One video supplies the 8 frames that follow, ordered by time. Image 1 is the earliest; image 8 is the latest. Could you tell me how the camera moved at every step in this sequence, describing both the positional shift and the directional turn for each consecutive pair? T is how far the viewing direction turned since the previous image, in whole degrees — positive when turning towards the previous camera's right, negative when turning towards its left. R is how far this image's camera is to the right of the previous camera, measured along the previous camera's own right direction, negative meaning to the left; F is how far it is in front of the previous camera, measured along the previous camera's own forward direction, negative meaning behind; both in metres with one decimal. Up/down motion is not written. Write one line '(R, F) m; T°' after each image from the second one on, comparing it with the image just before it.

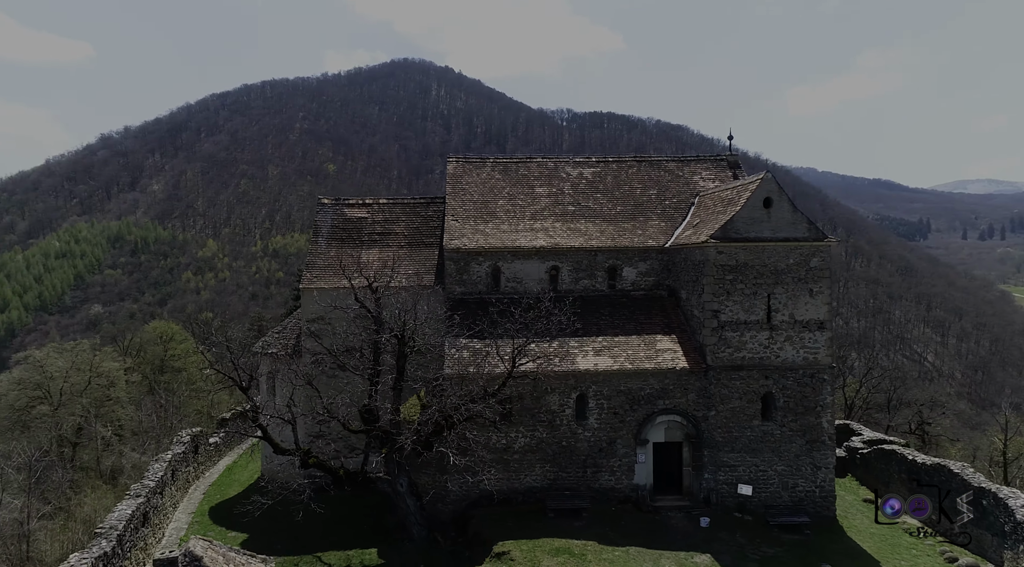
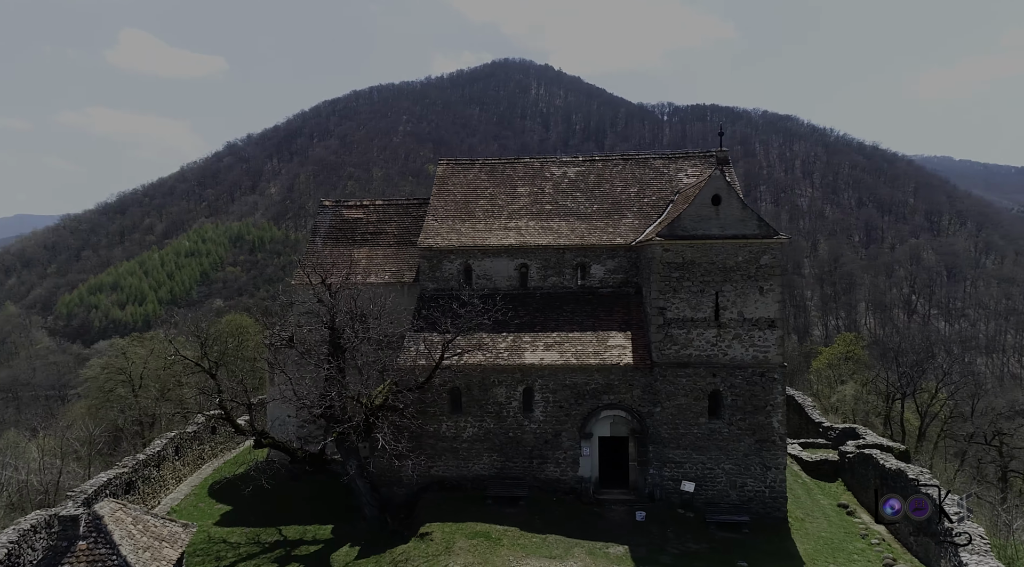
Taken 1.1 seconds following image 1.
(+4.6, -0.6) m; -9°
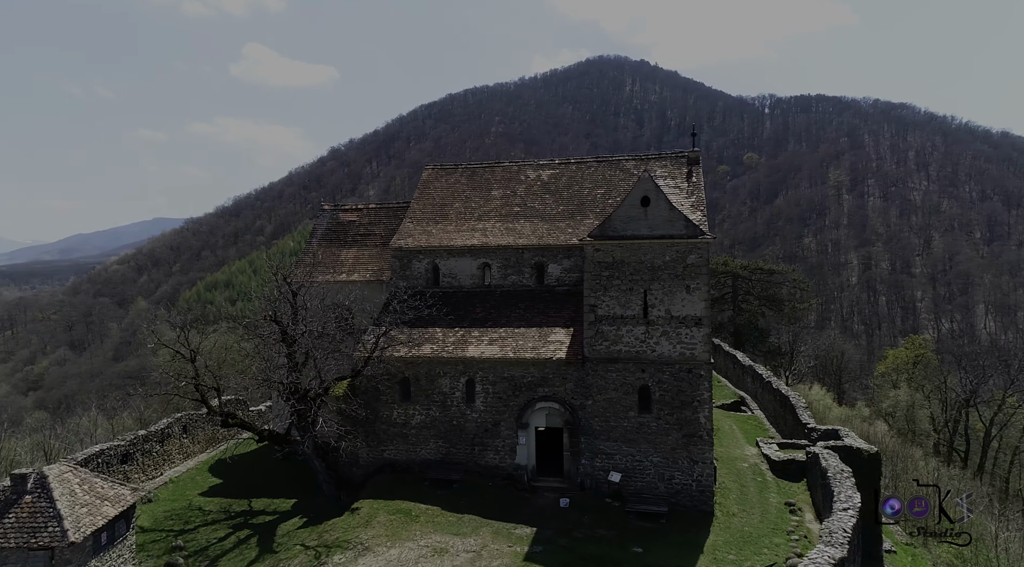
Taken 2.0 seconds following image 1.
(+4.9, -1.1) m; -8°
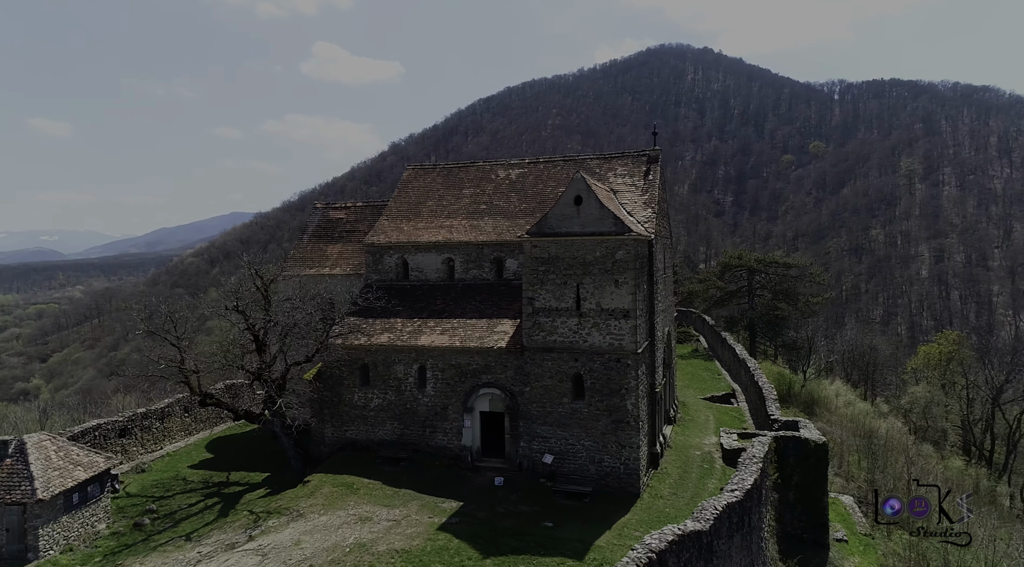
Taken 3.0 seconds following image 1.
(+3.9, -1.4) m; -5°
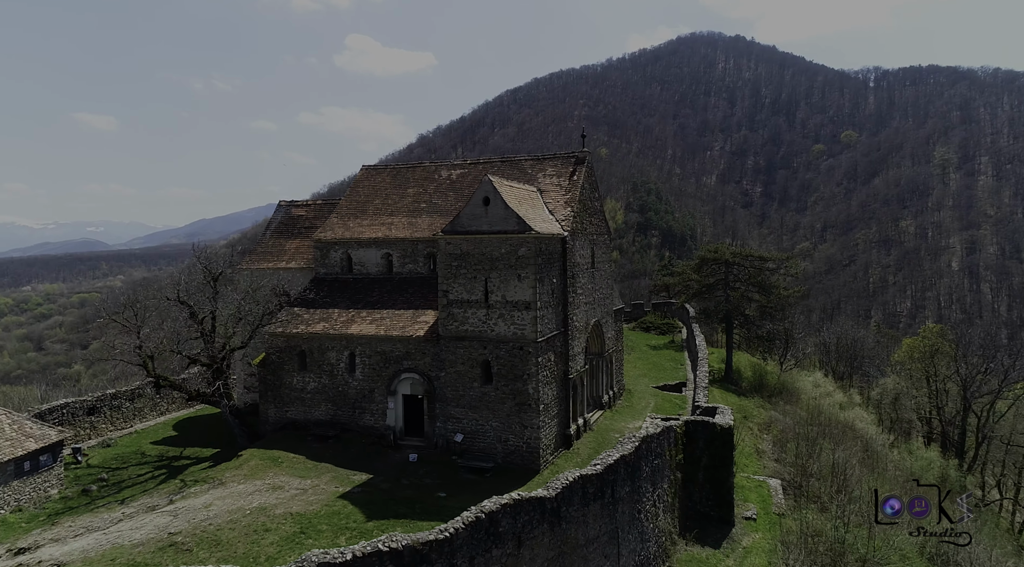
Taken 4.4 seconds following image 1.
(+4.1, -1.9) m; -3°
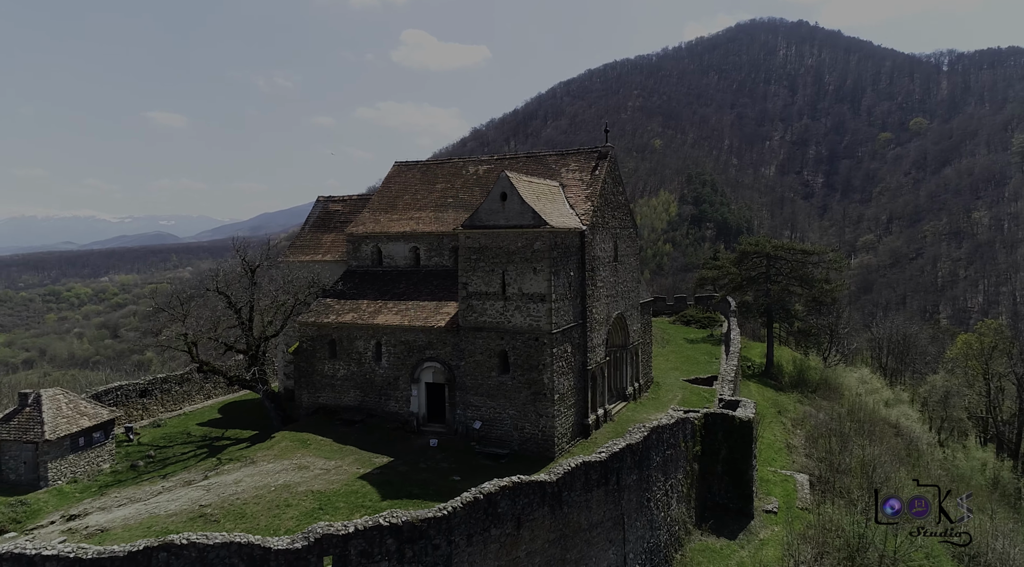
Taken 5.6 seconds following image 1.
(+1.4, -0.7) m; -4°
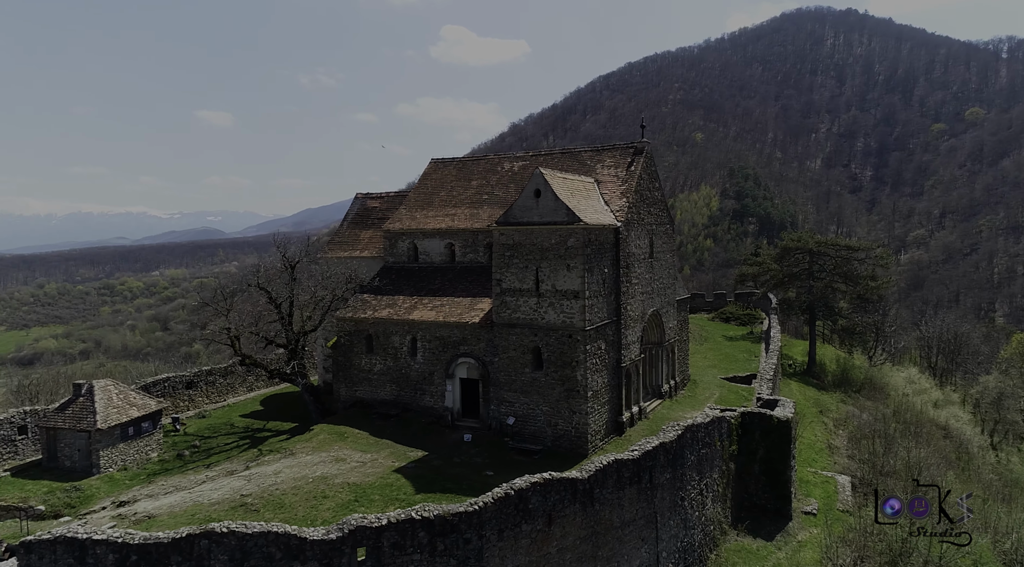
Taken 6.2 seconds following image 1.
(+0.2, -0.1) m; -3°
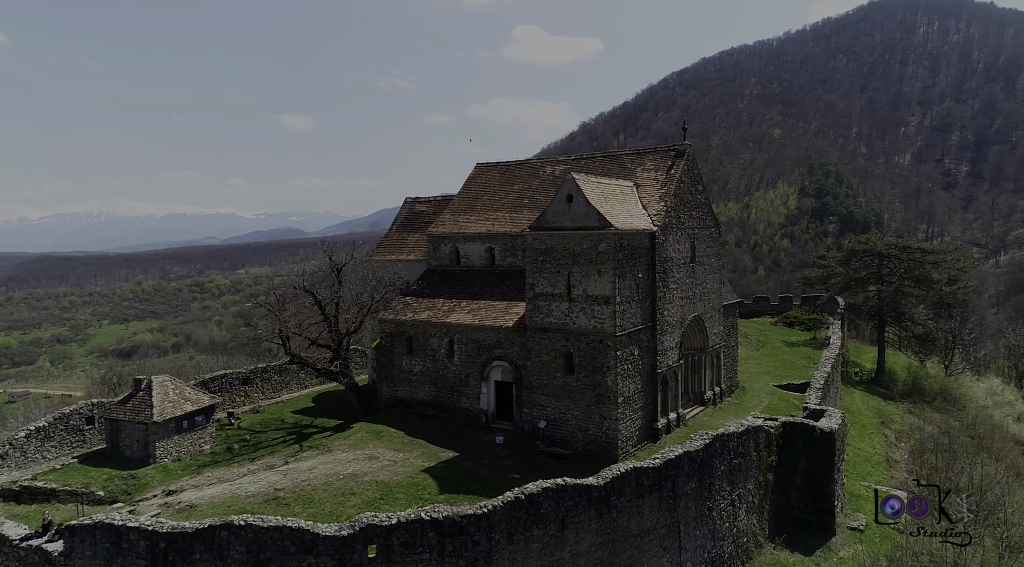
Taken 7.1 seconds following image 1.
(+1.5, -0.1) m; -6°
